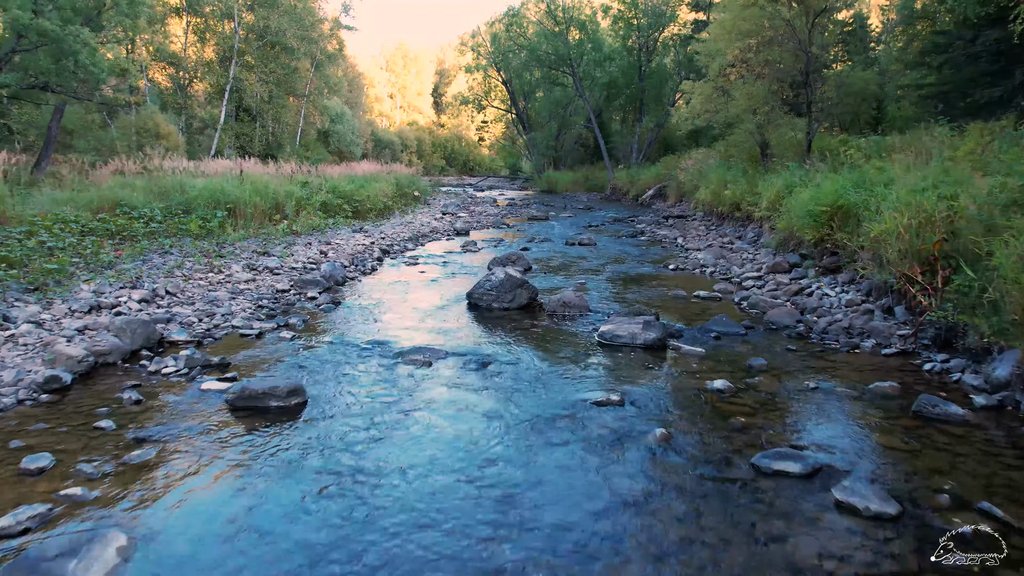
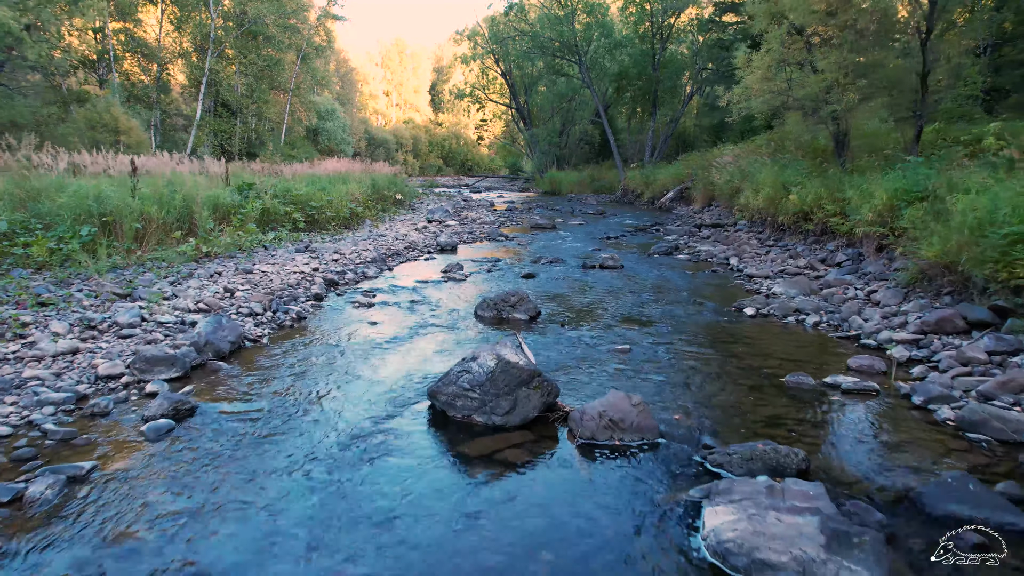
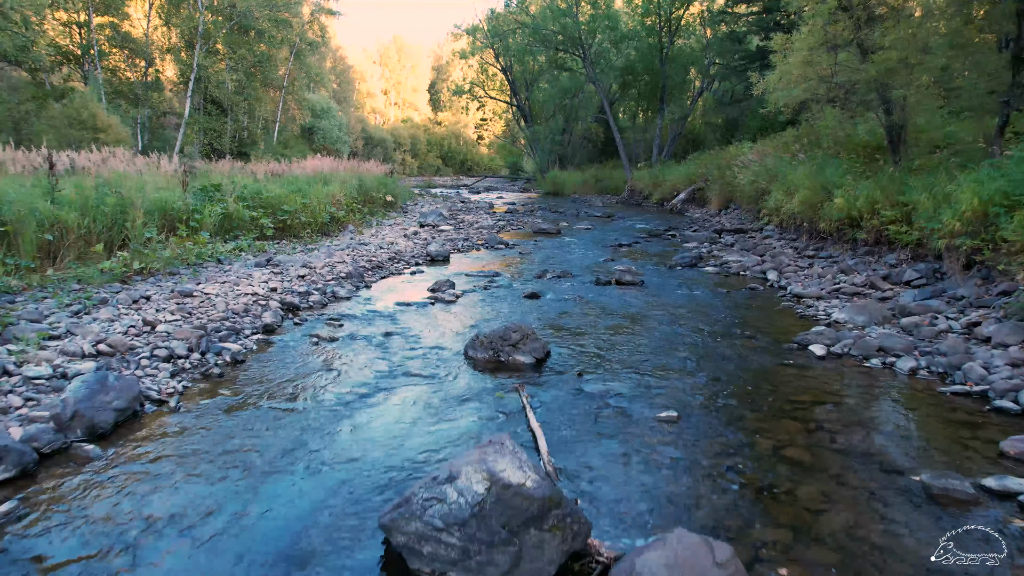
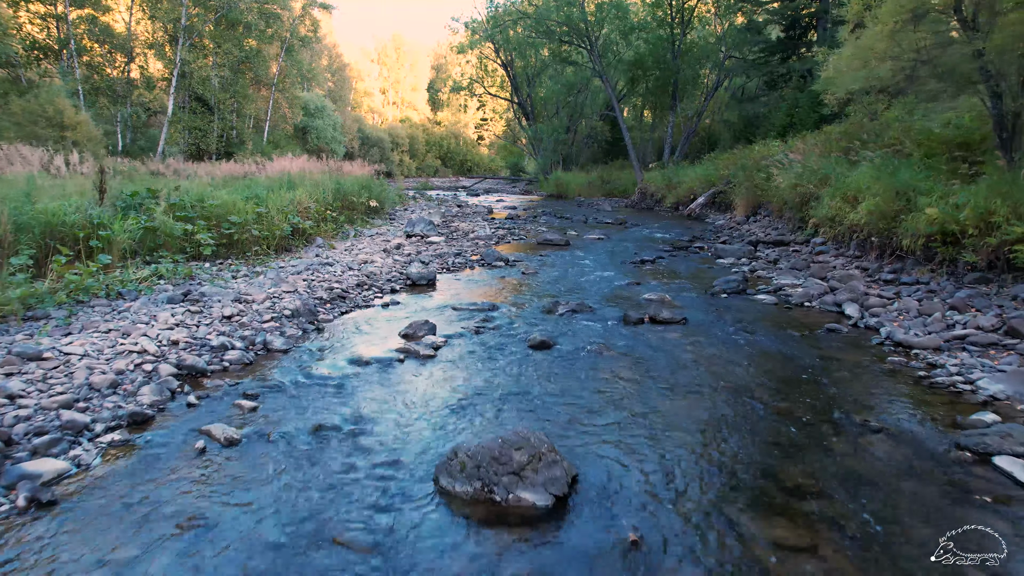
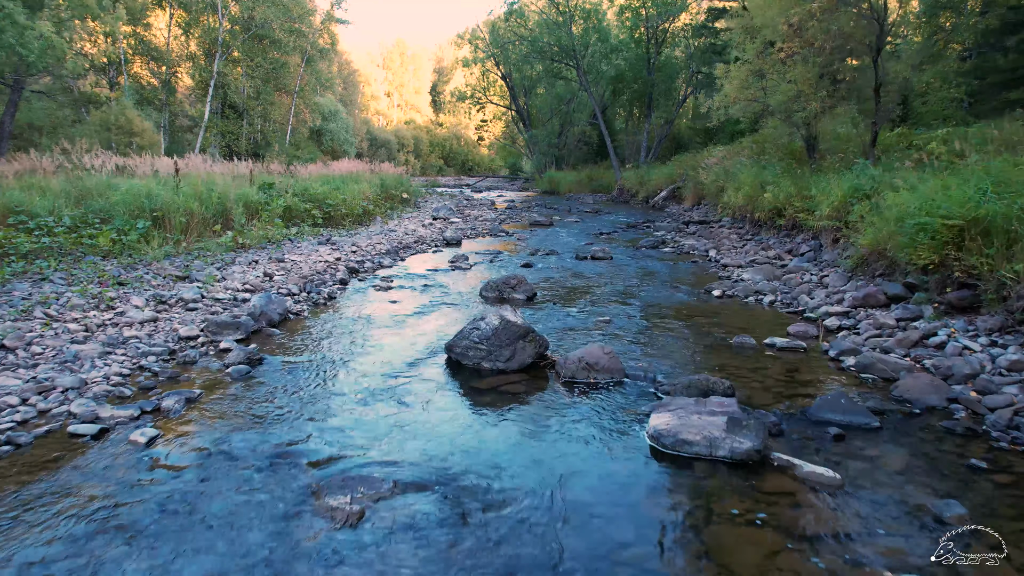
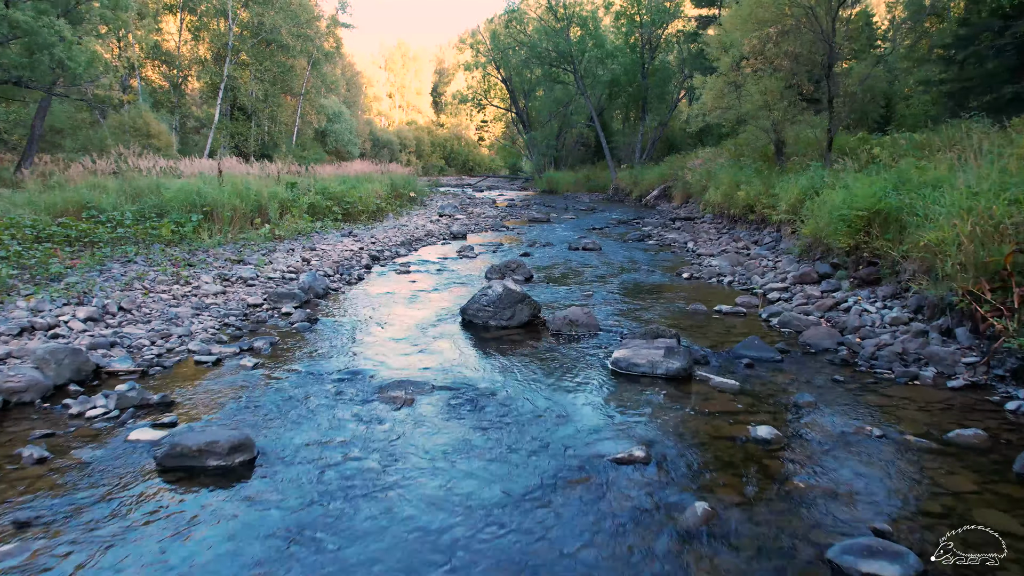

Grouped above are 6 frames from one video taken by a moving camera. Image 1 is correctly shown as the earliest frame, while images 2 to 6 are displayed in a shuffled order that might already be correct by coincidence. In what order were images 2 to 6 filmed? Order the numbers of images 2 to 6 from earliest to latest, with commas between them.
6, 5, 2, 3, 4
